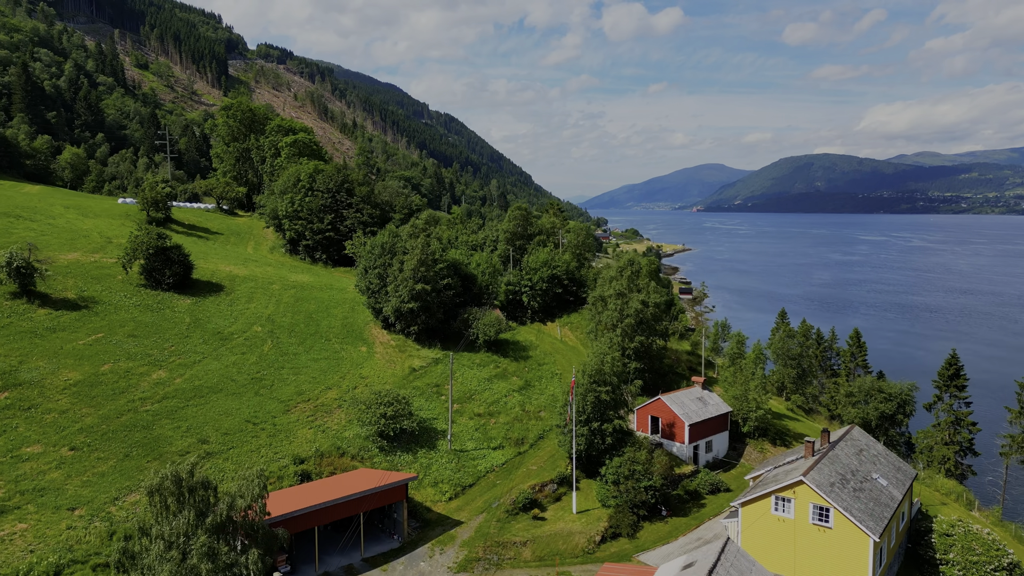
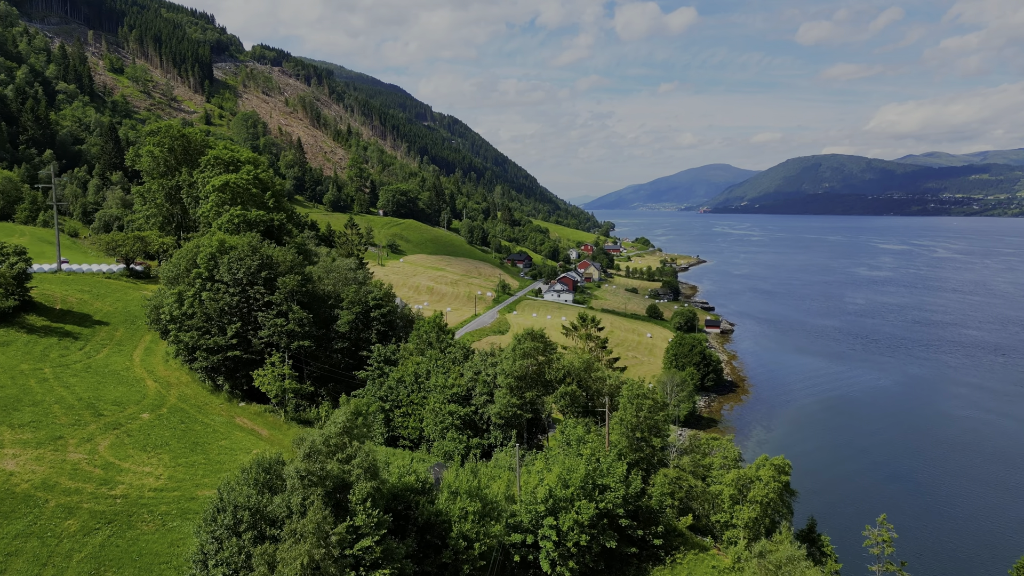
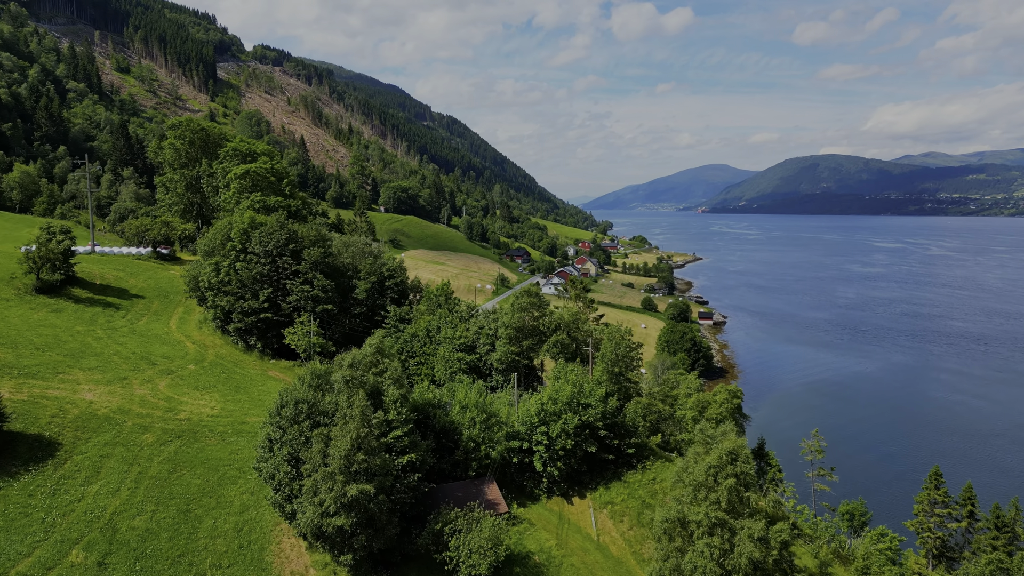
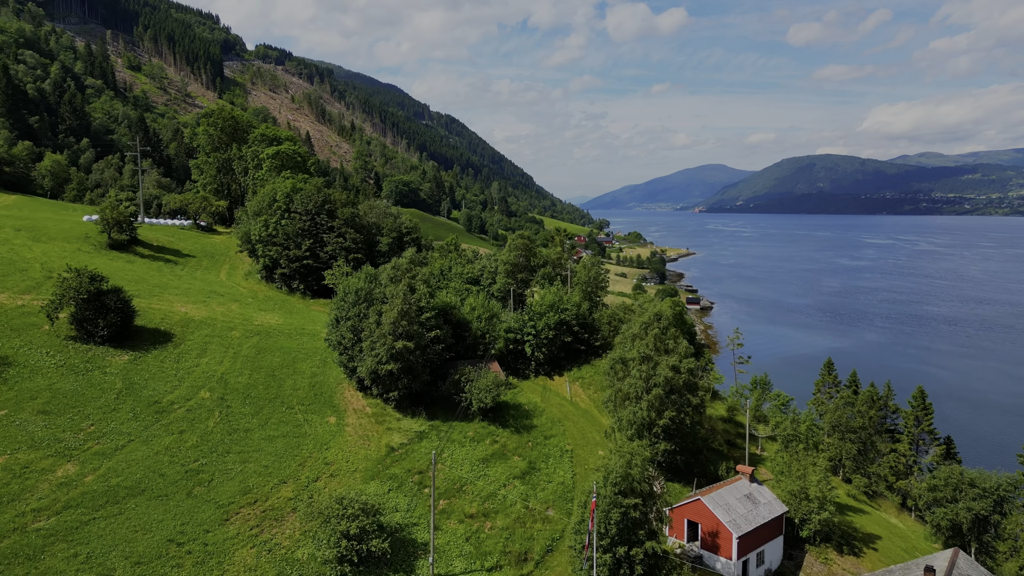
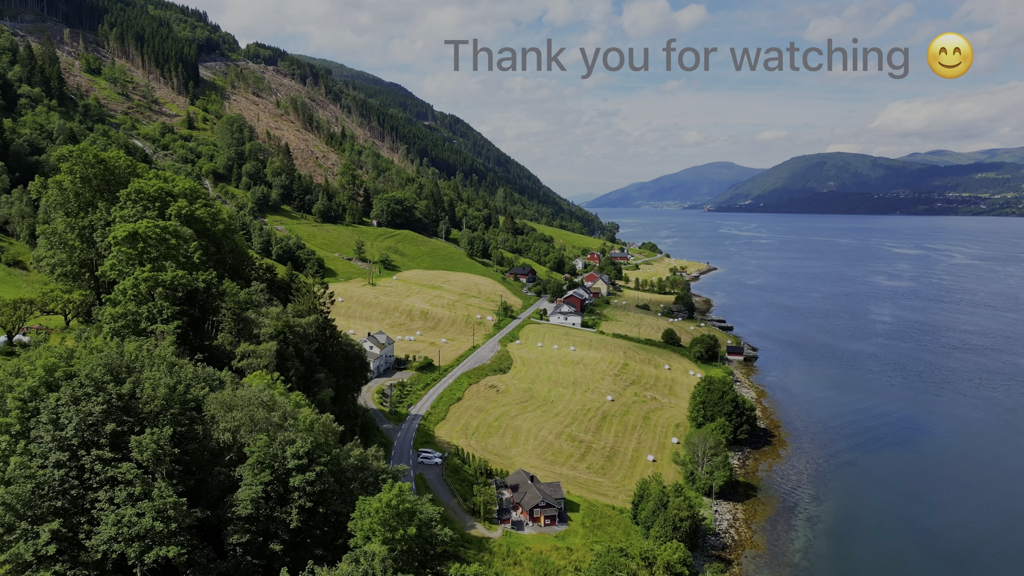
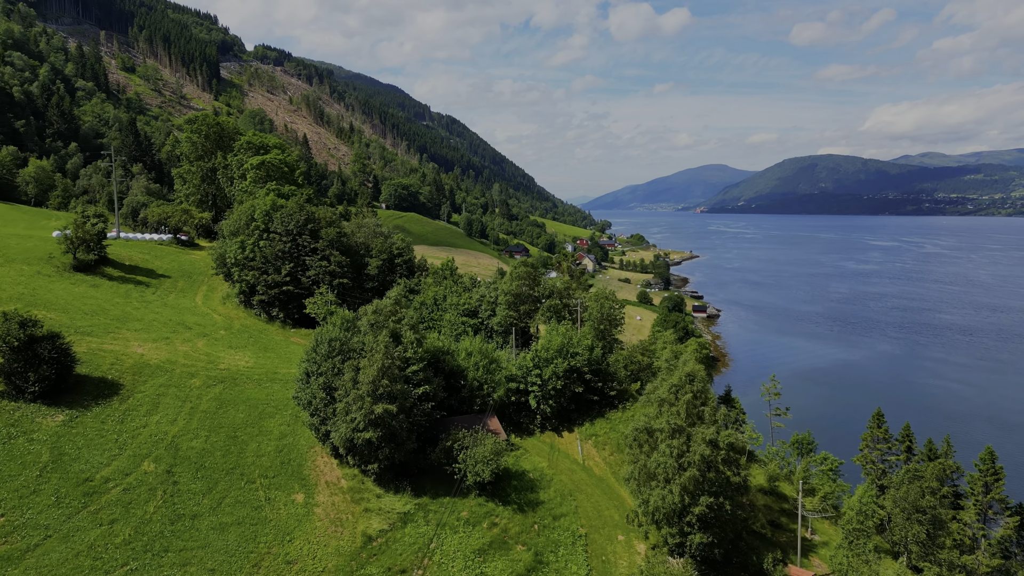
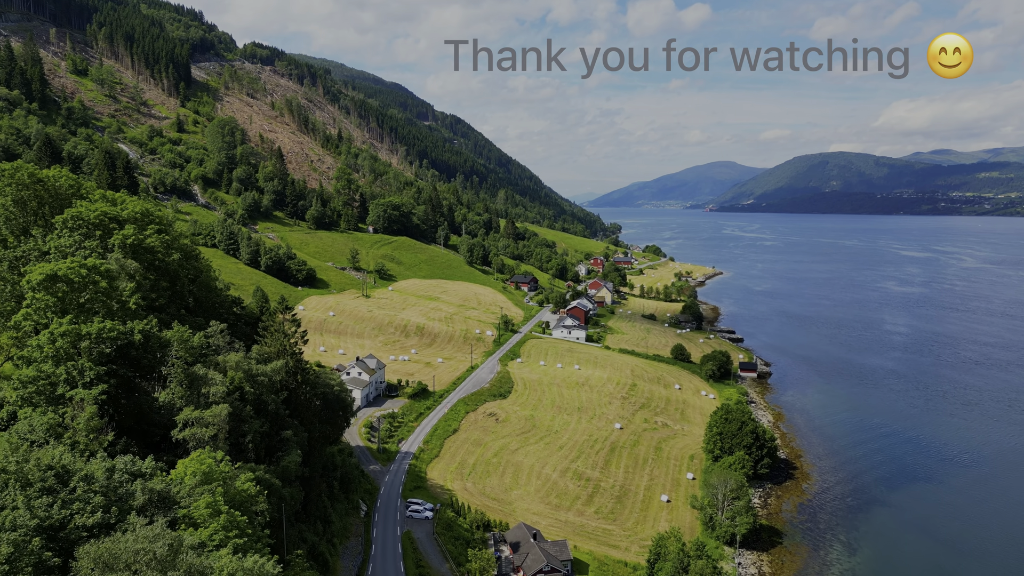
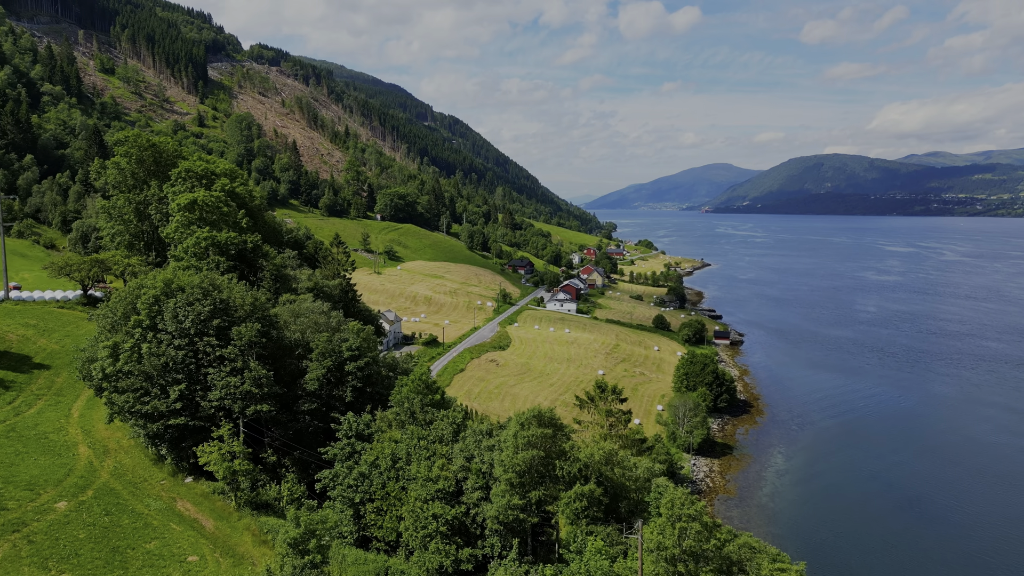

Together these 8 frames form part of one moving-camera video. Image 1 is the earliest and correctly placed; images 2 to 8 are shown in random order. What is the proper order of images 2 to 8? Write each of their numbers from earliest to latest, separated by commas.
4, 6, 3, 2, 8, 5, 7
